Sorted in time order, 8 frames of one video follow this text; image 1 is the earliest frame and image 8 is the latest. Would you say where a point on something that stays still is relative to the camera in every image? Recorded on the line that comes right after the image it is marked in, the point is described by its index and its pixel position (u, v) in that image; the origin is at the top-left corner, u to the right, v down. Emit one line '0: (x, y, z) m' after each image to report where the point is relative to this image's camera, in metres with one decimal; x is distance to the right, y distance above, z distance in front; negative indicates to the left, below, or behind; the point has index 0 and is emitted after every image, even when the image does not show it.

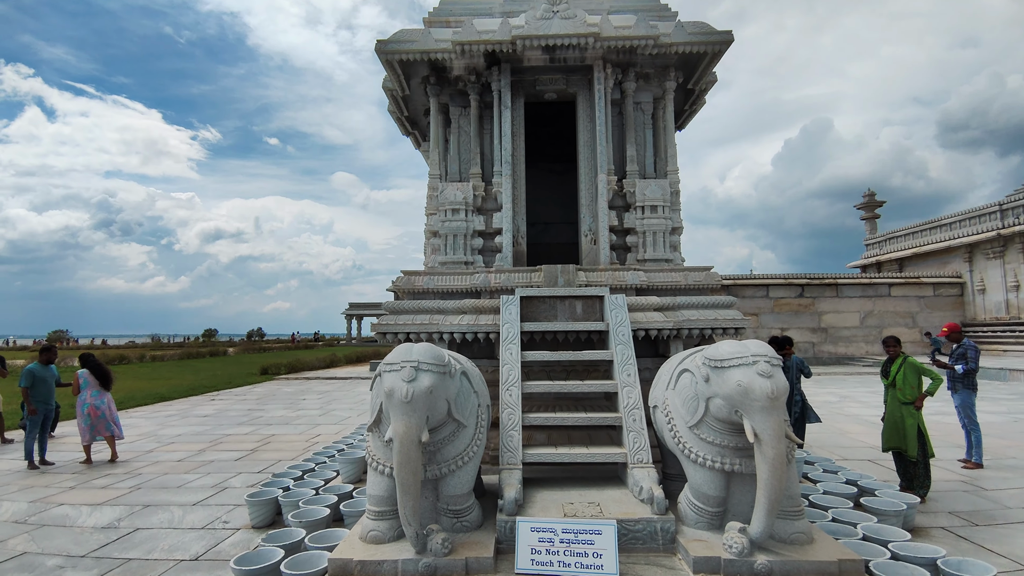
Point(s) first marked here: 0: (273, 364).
0: (-9.3, -3.0, +19.8) m
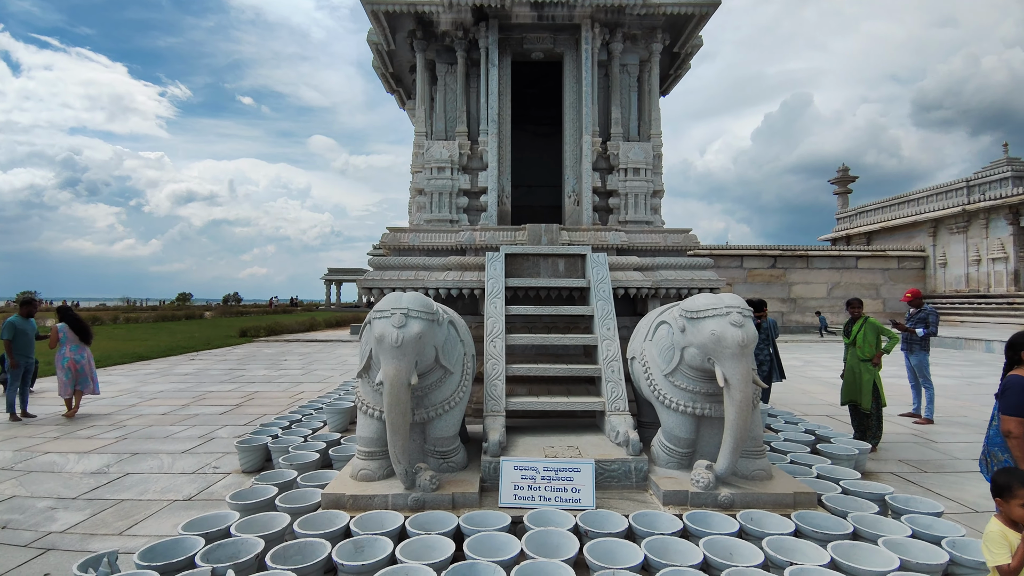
0: (-10.0, -1.5, +19.7) m
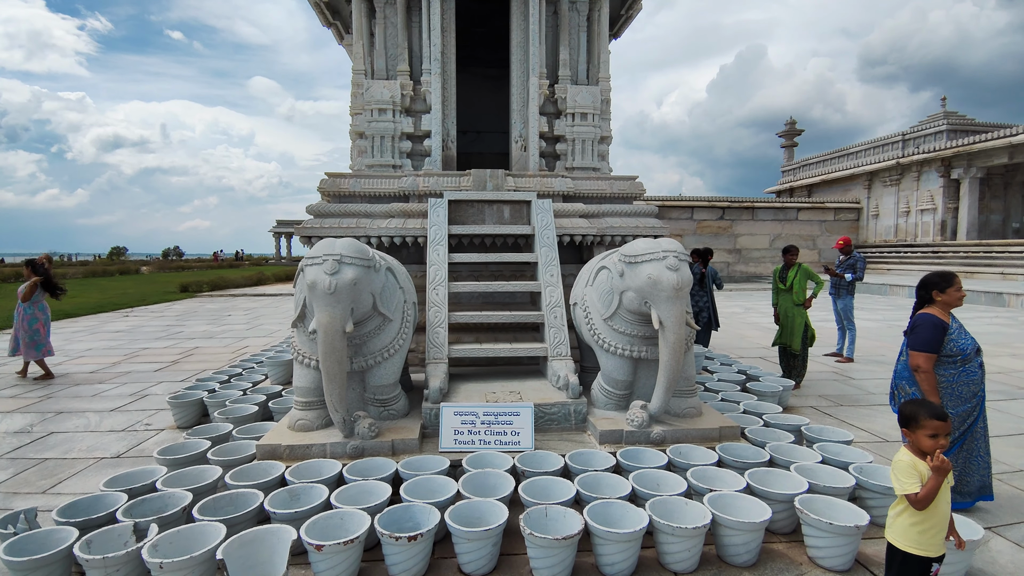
0: (-11.8, +0.2, +18.8) m
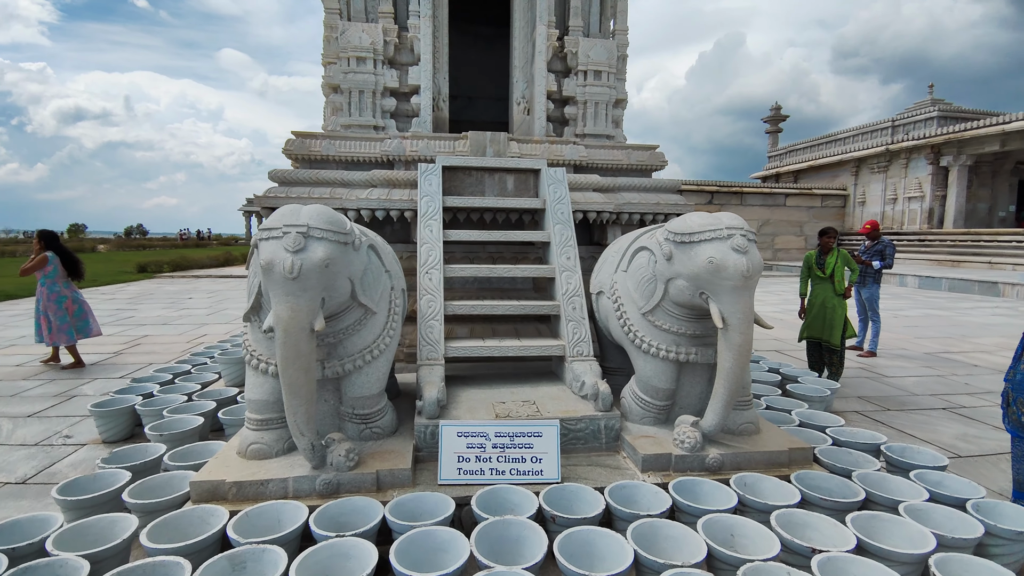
0: (-12.3, +0.9, +17.4) m
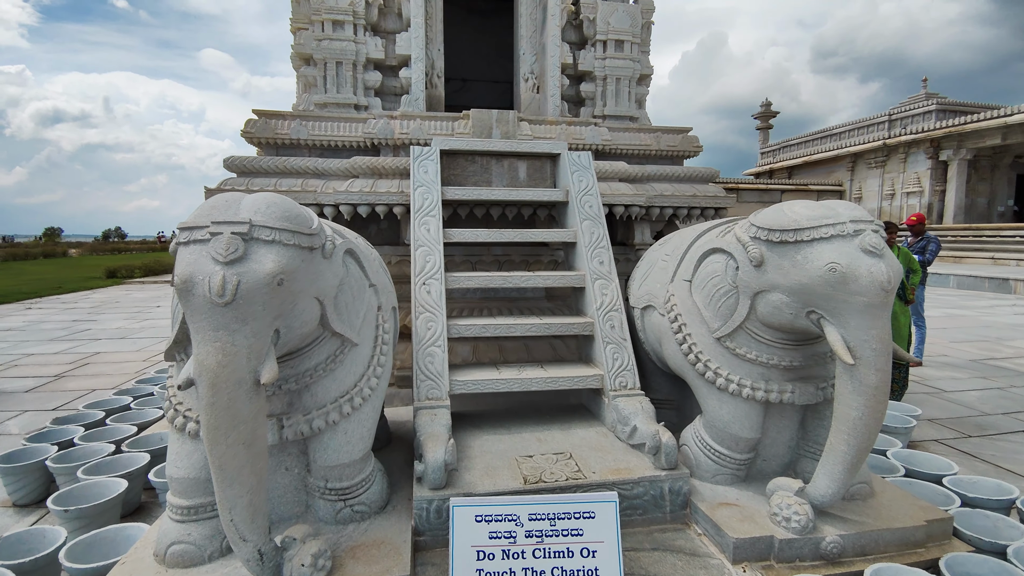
0: (-12.5, +0.7, +16.4) m
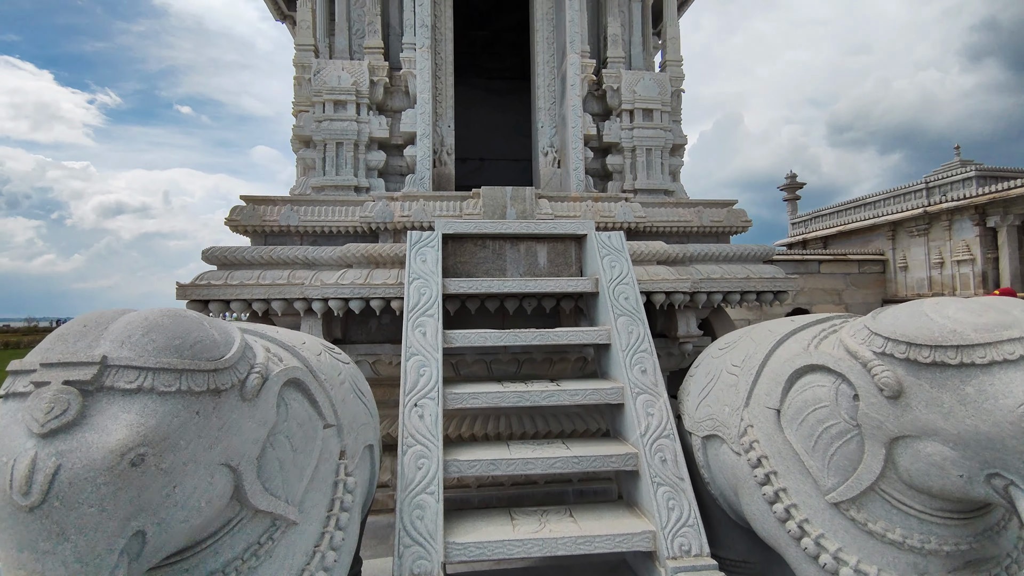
0: (-11.7, -2.0, +16.3) m
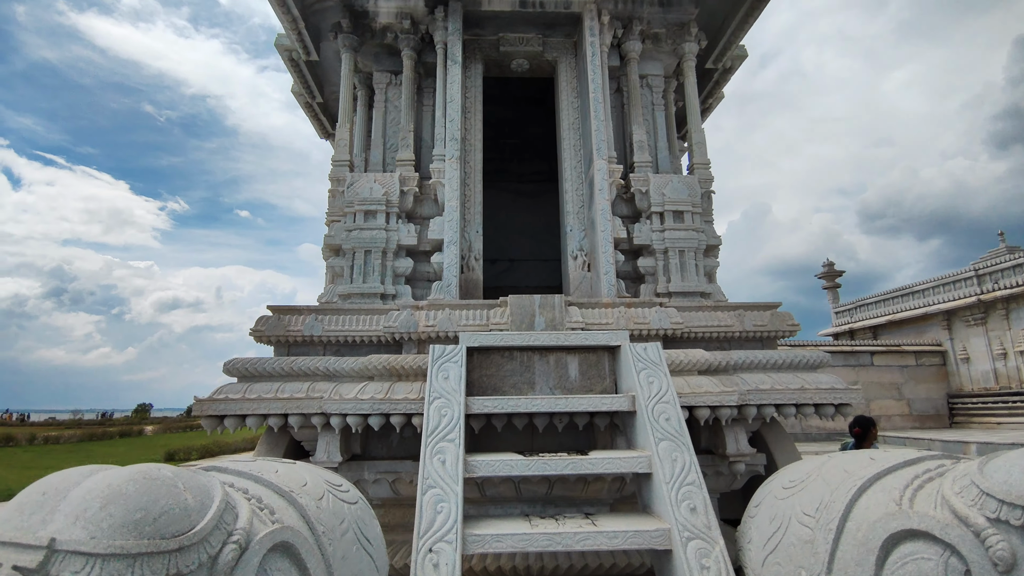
0: (-10.6, -5.1, +16.2) m
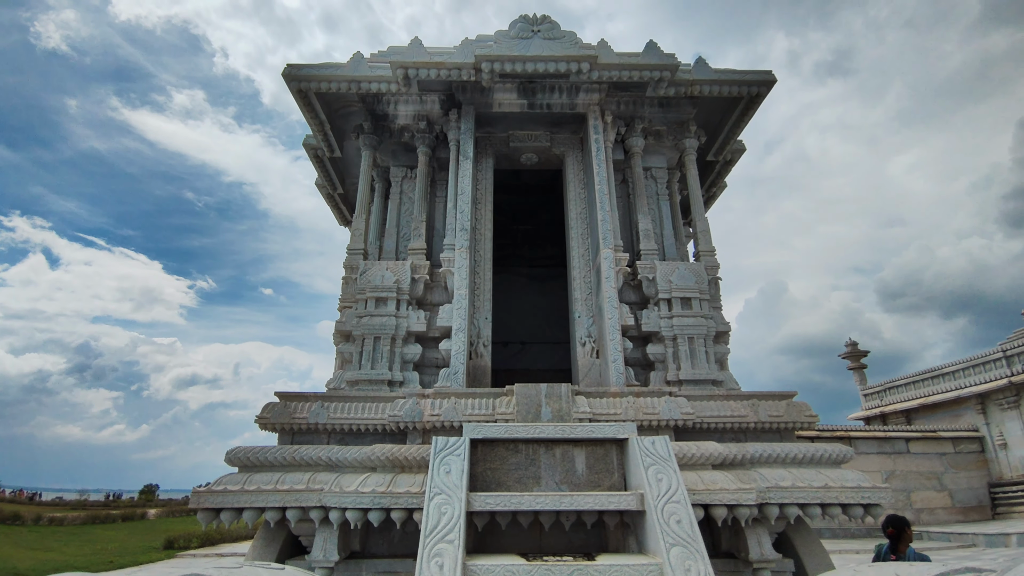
0: (-10.2, -7.6, +15.6) m
